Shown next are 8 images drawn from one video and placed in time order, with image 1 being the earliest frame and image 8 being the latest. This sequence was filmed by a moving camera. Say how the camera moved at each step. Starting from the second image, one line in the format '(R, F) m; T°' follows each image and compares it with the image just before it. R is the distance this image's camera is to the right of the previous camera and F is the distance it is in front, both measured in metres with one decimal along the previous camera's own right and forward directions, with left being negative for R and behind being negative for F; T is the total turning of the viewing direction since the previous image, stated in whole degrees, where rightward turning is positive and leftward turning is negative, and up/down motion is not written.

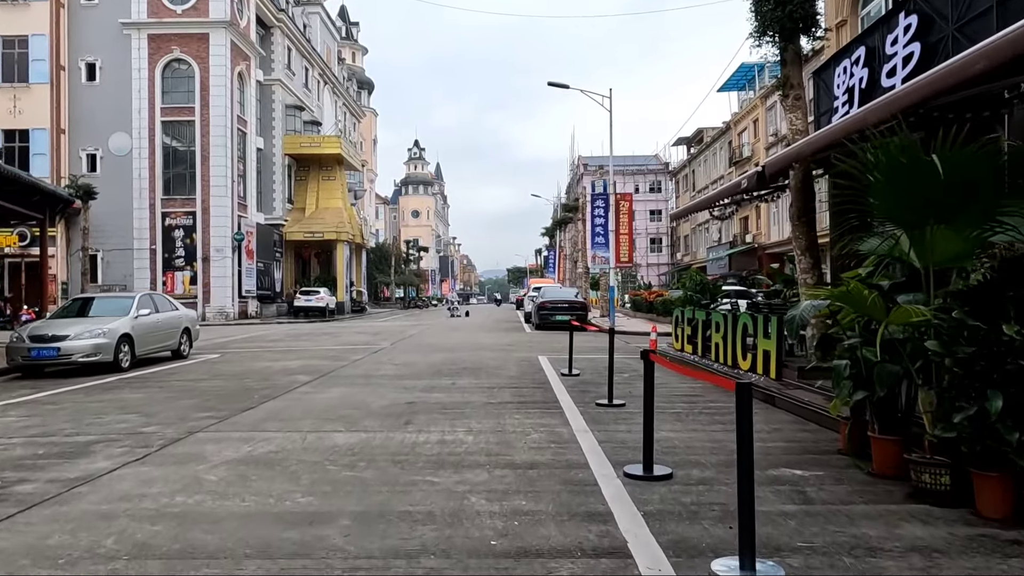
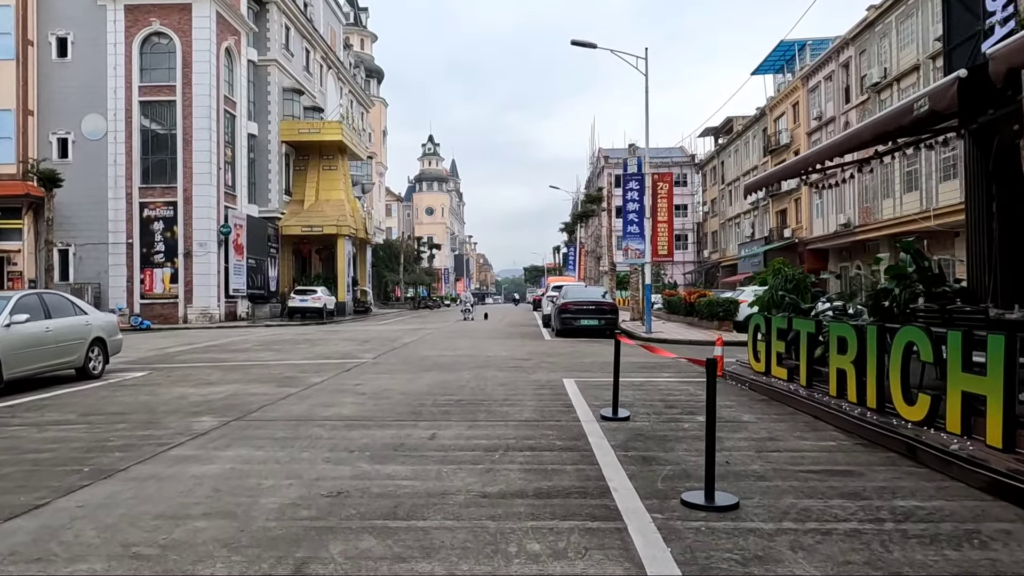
(0.0, +4.3) m; -1°
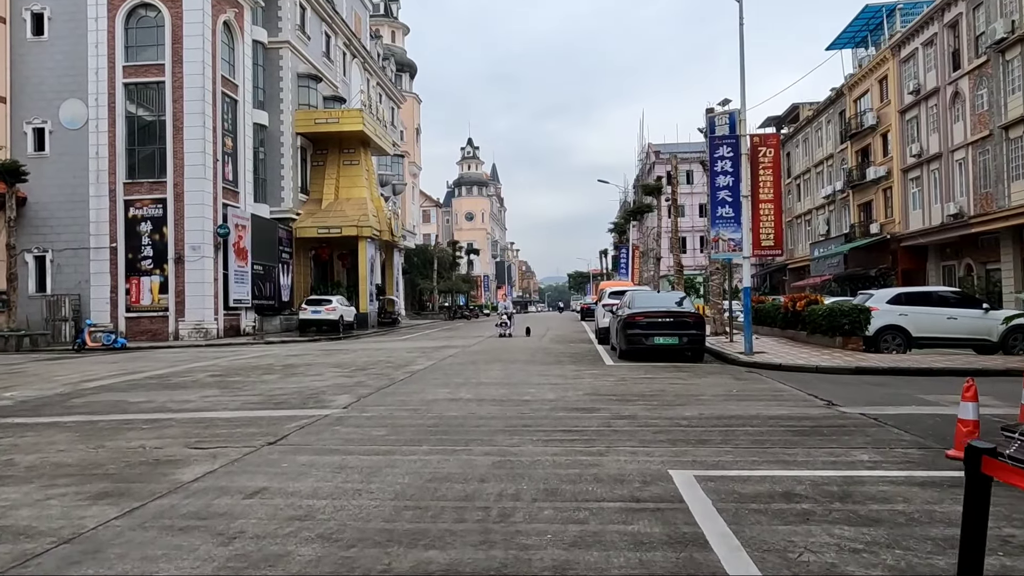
(-0.1, +5.8) m; -3°
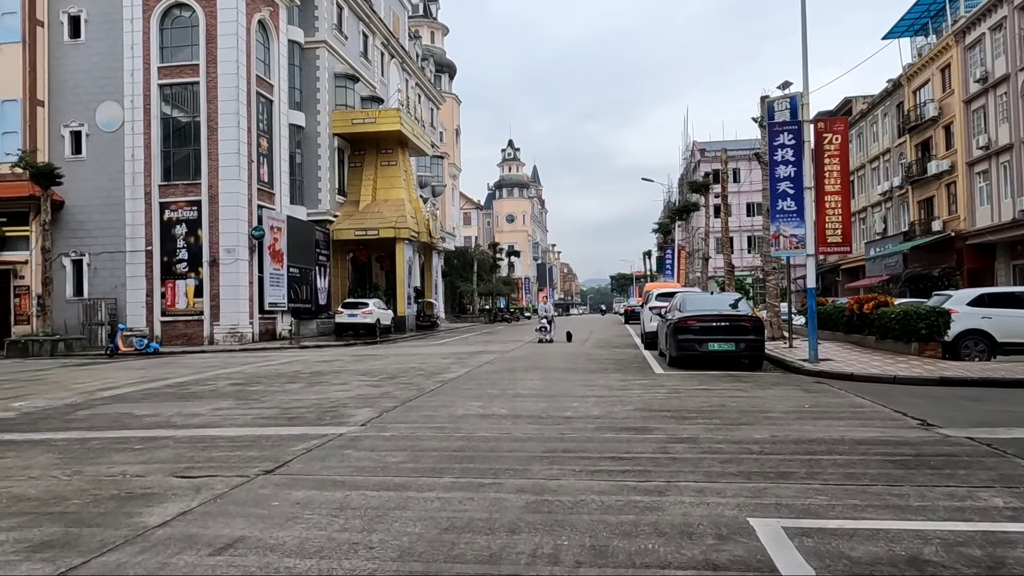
(0.0, +1.2) m; -3°
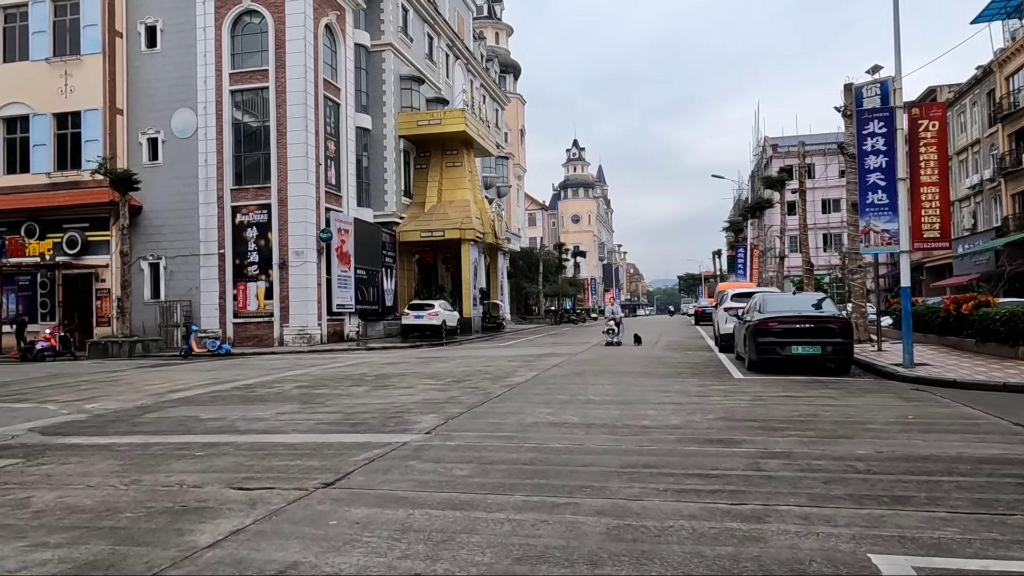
(-0.1, +0.5) m; -5°
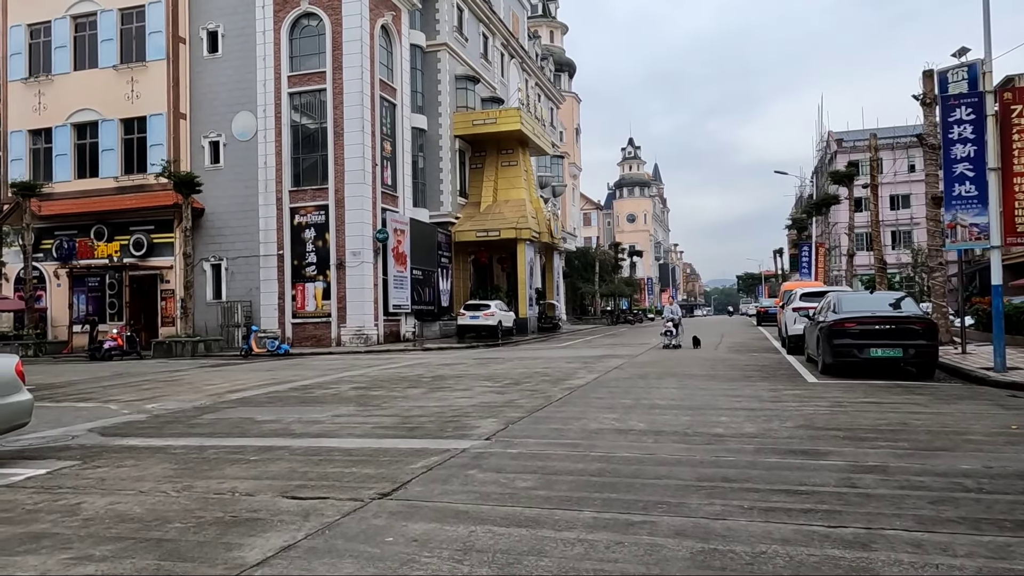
(-0.1, +0.4) m; -4°
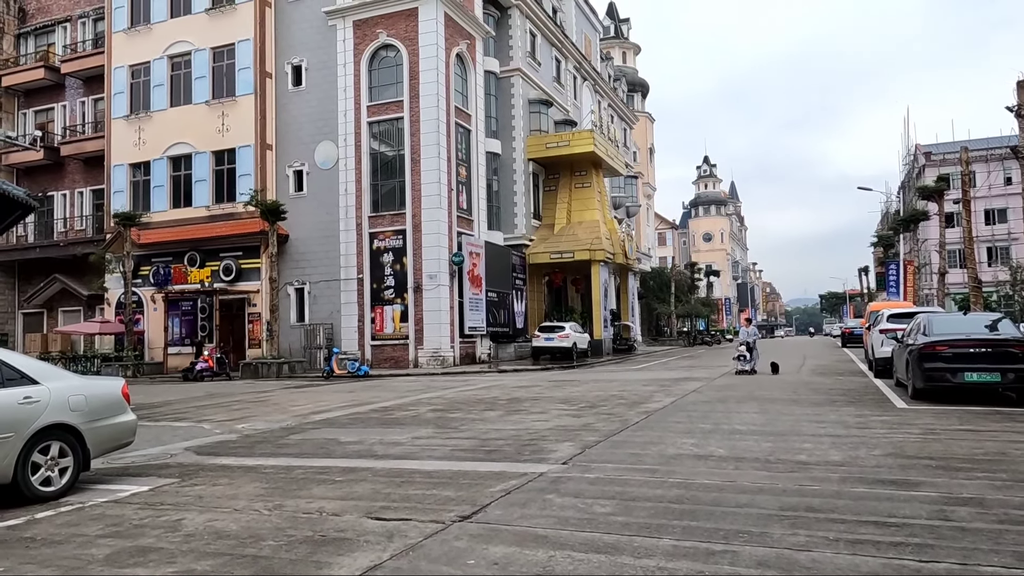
(0.0, -0.1) m; -6°
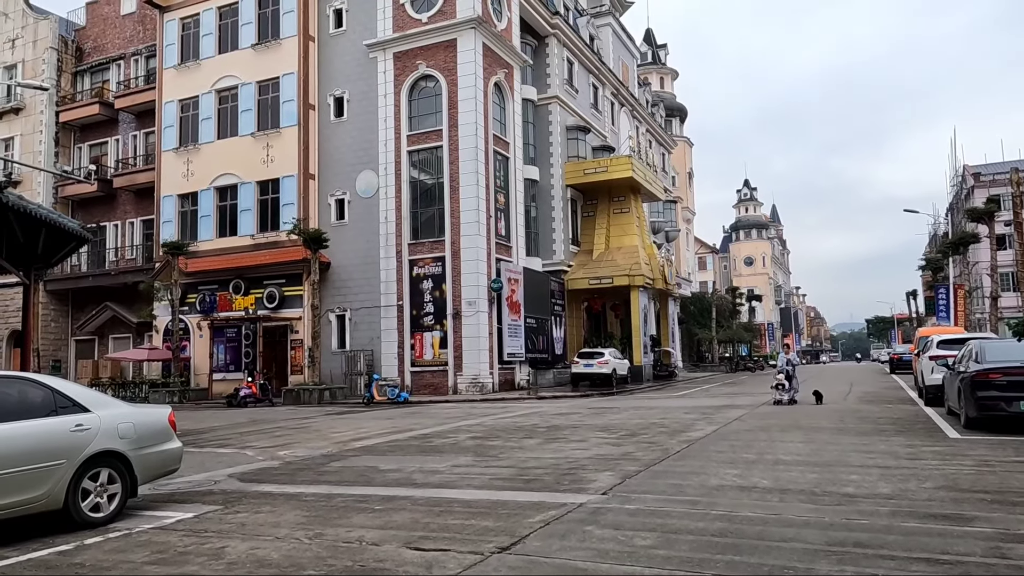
(0.0, 0.0) m; -3°
